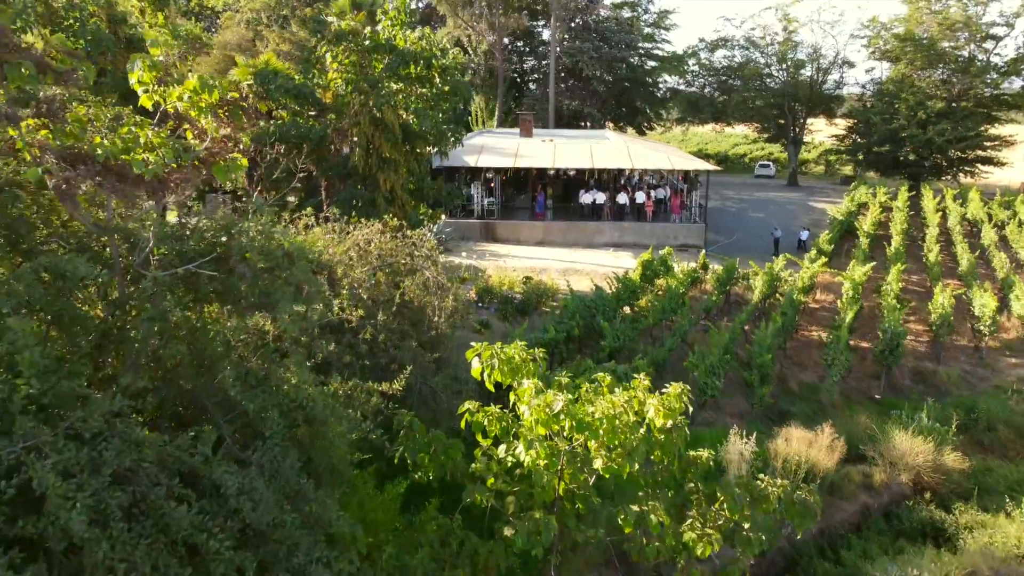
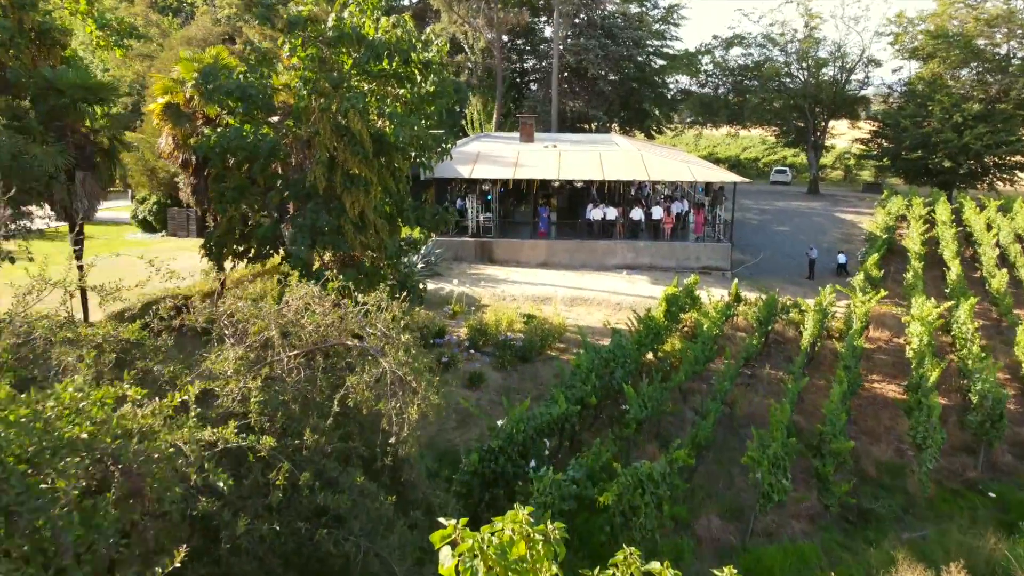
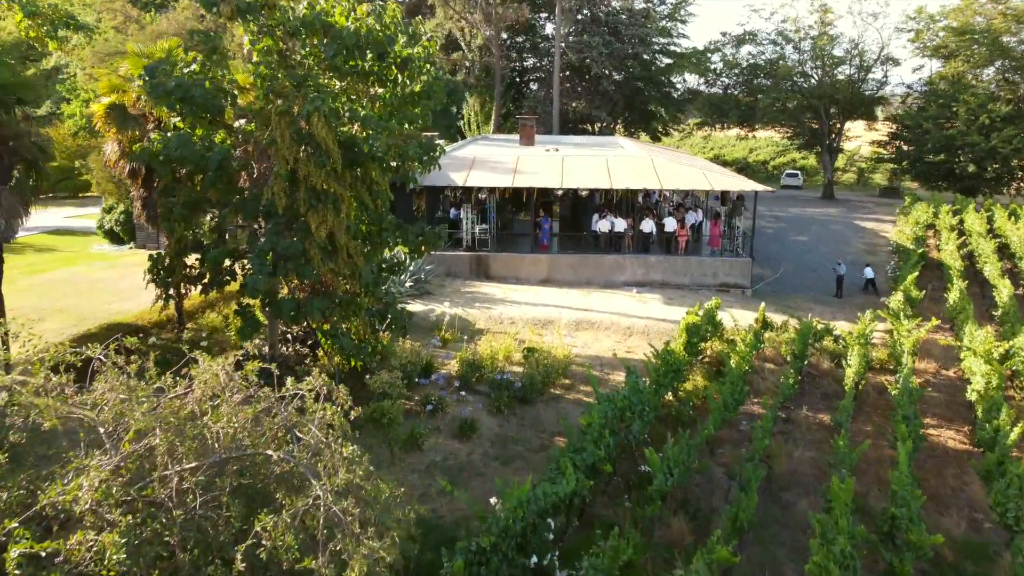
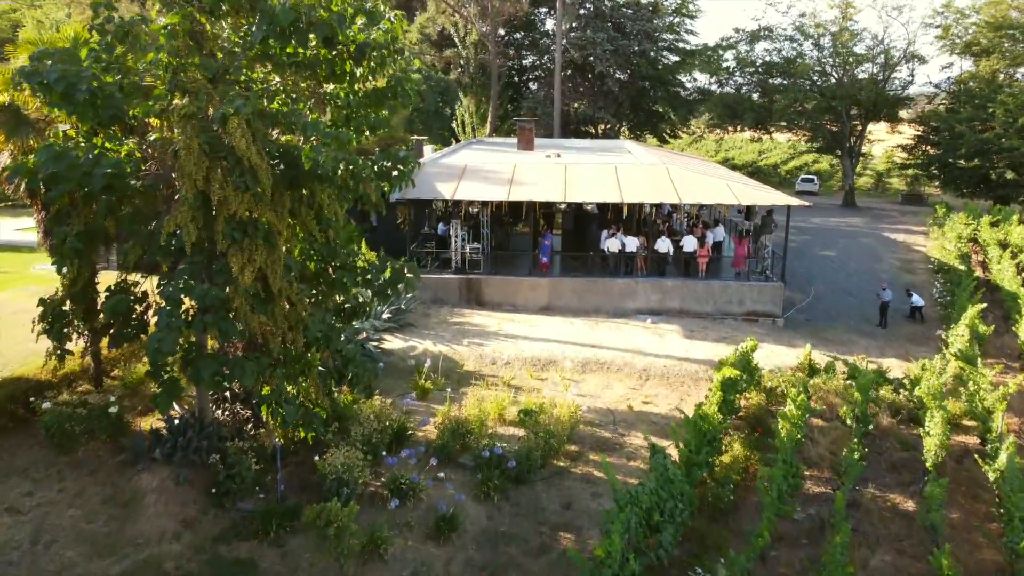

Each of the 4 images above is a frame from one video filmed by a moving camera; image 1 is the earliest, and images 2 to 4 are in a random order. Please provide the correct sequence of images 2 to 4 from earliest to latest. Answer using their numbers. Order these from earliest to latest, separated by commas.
2, 3, 4
